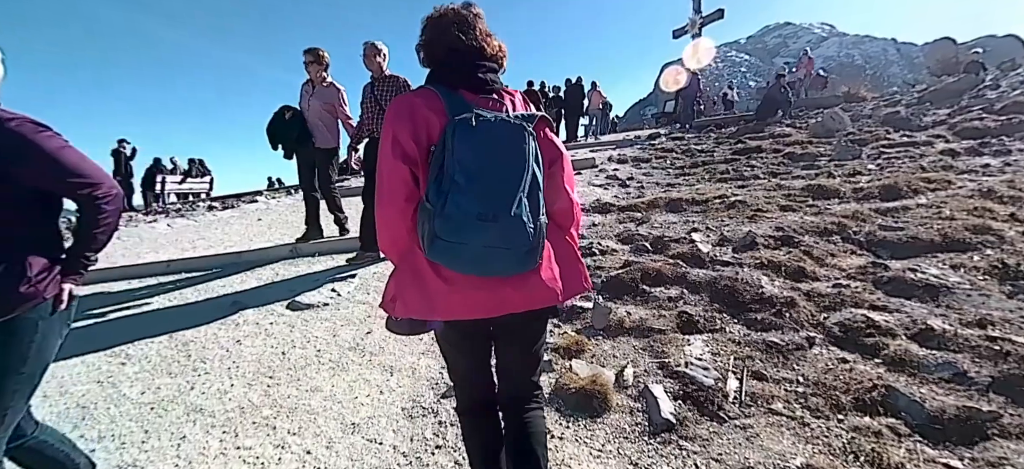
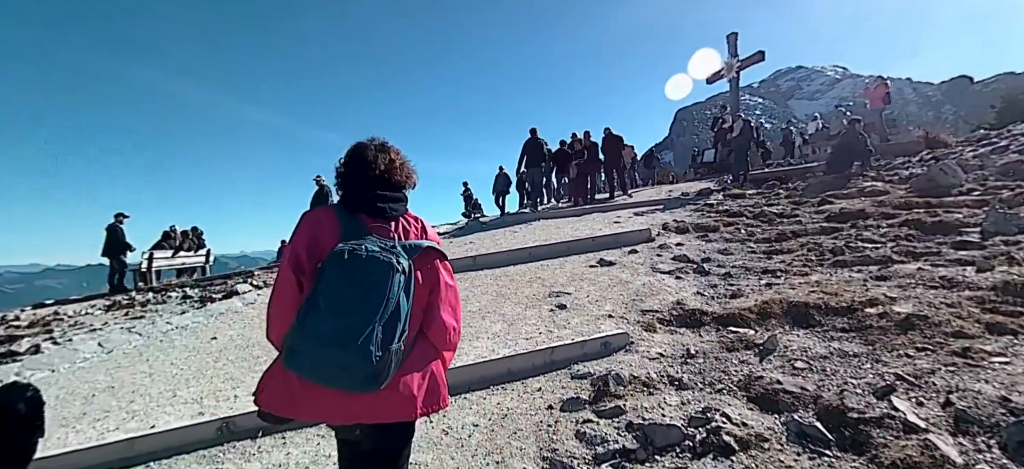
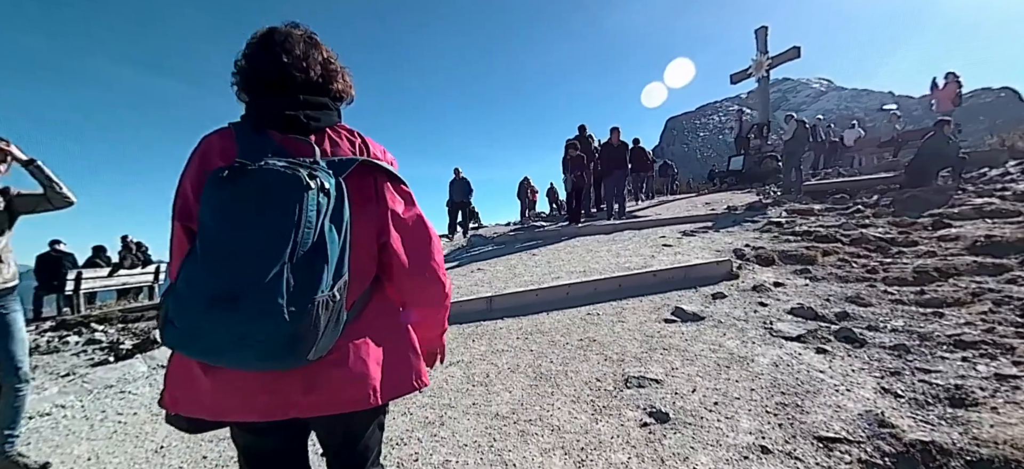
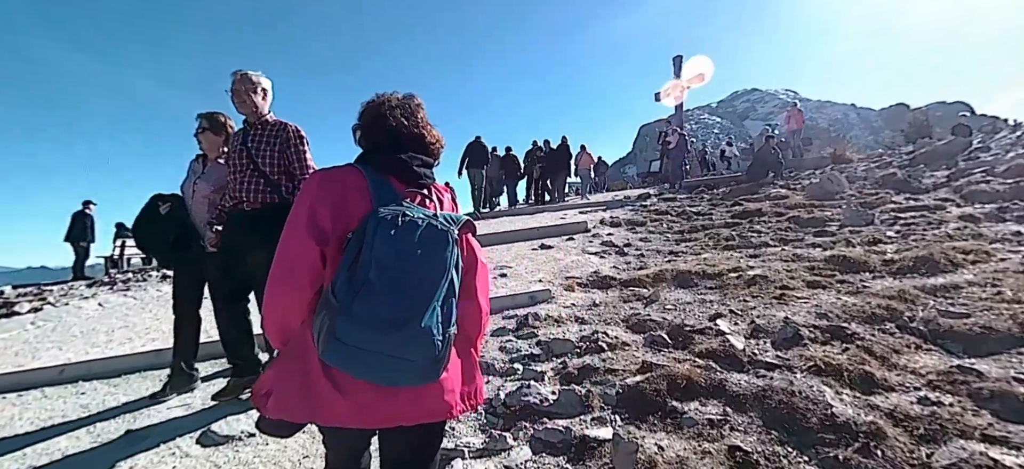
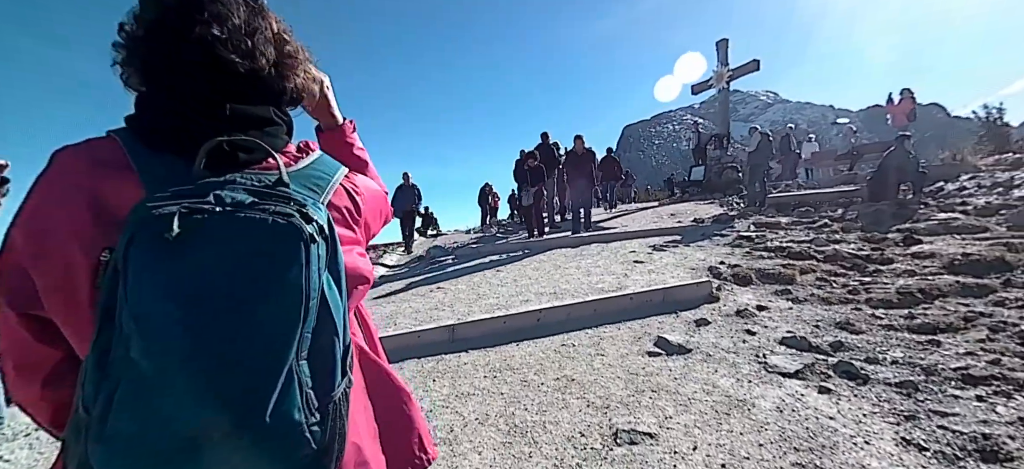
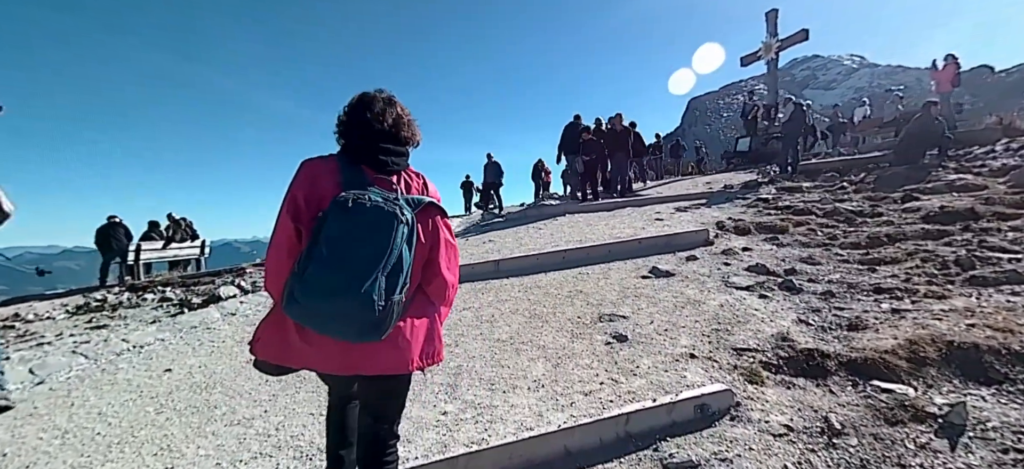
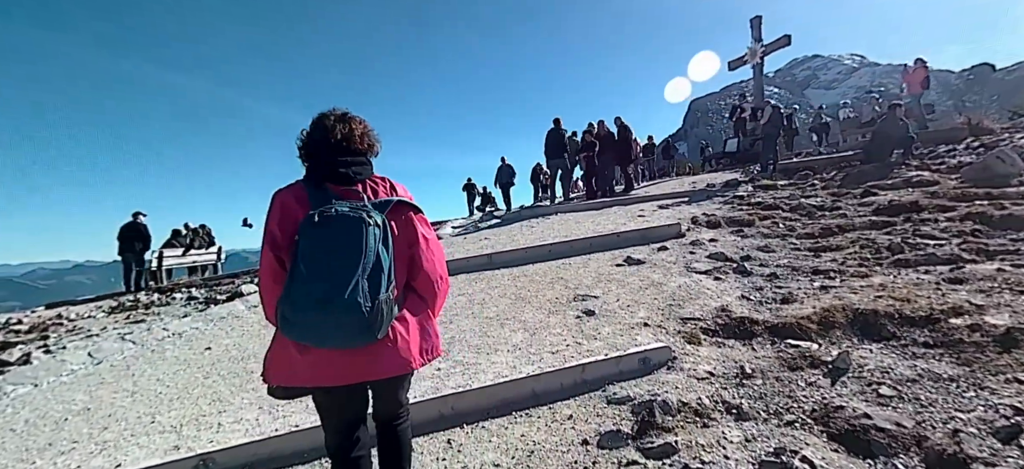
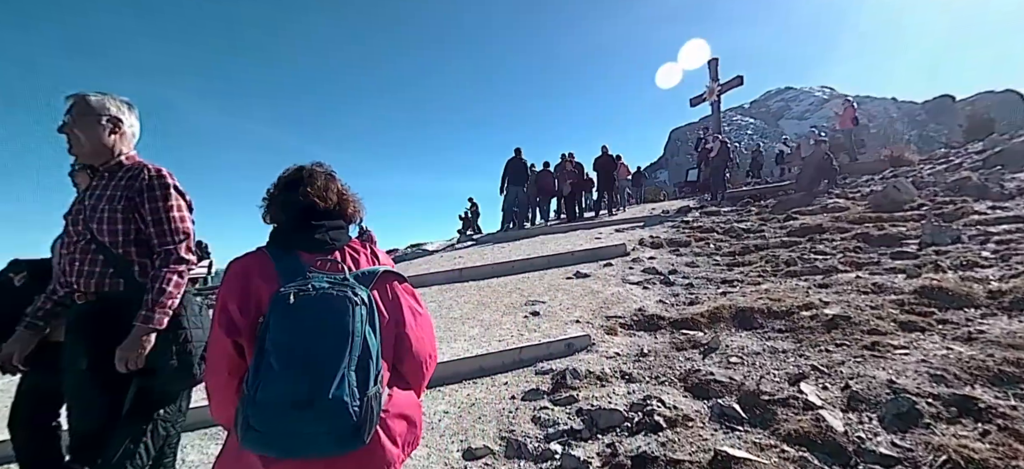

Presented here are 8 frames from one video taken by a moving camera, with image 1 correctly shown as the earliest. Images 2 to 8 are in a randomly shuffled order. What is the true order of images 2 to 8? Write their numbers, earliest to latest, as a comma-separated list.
4, 8, 2, 7, 6, 3, 5
